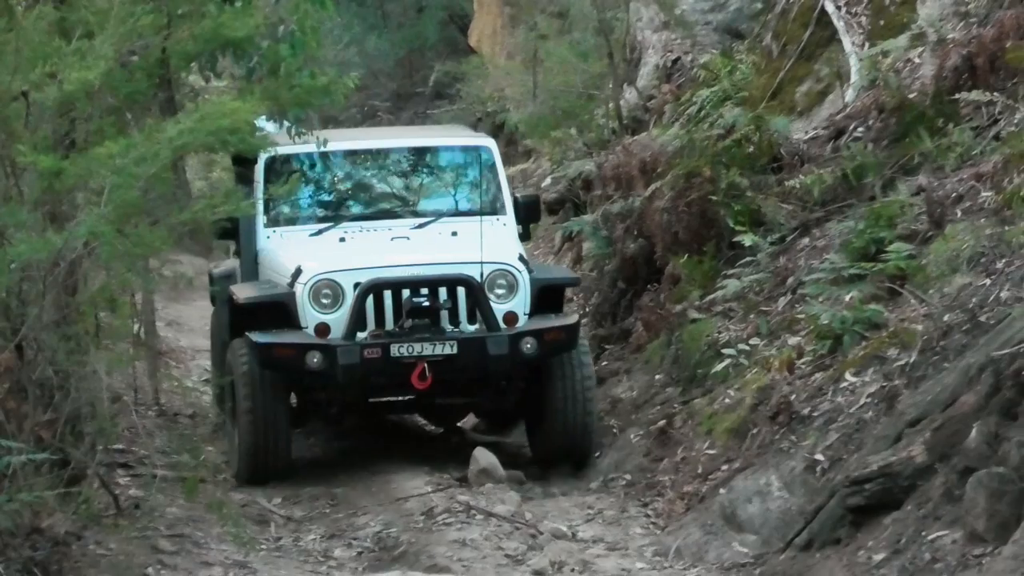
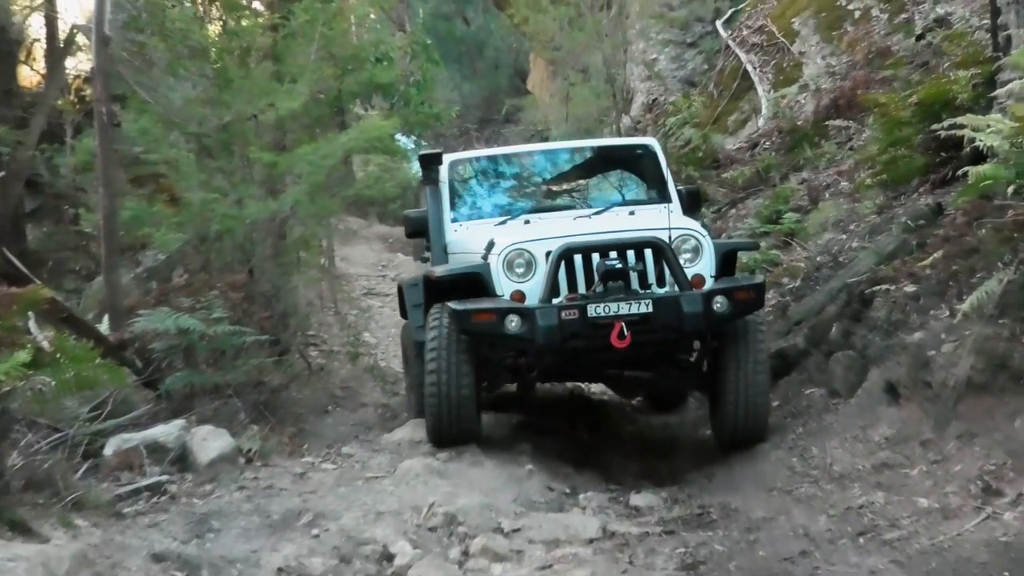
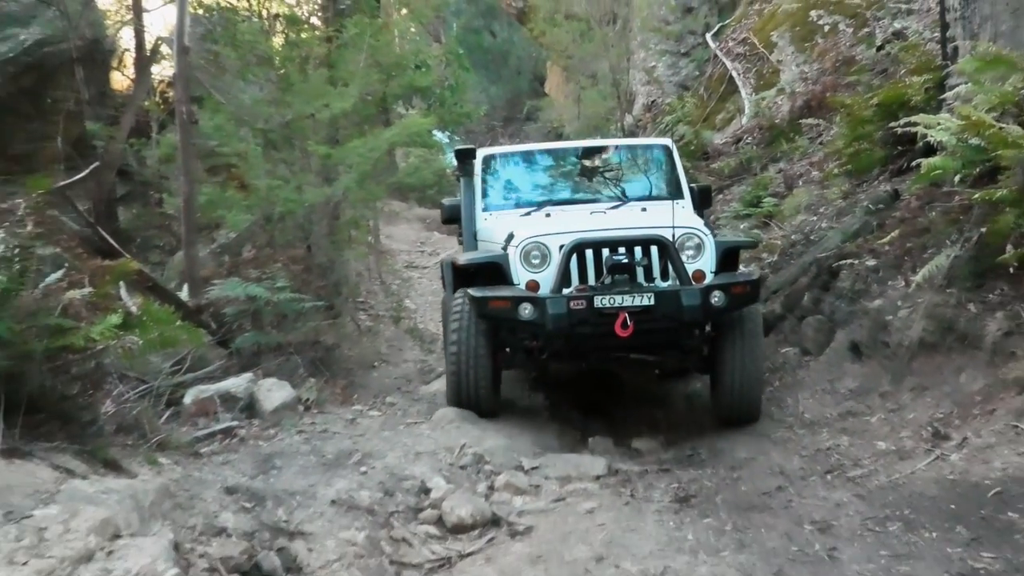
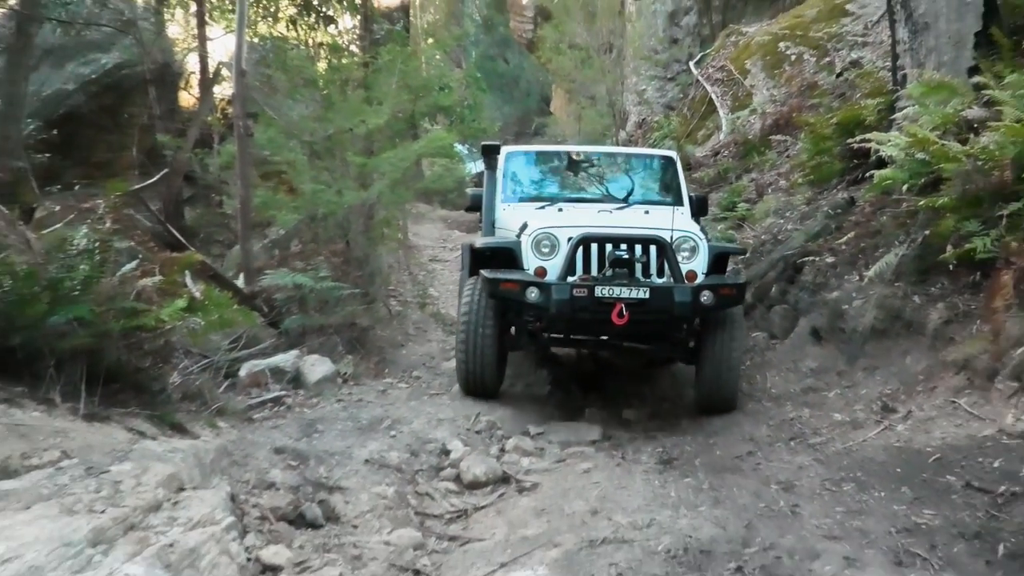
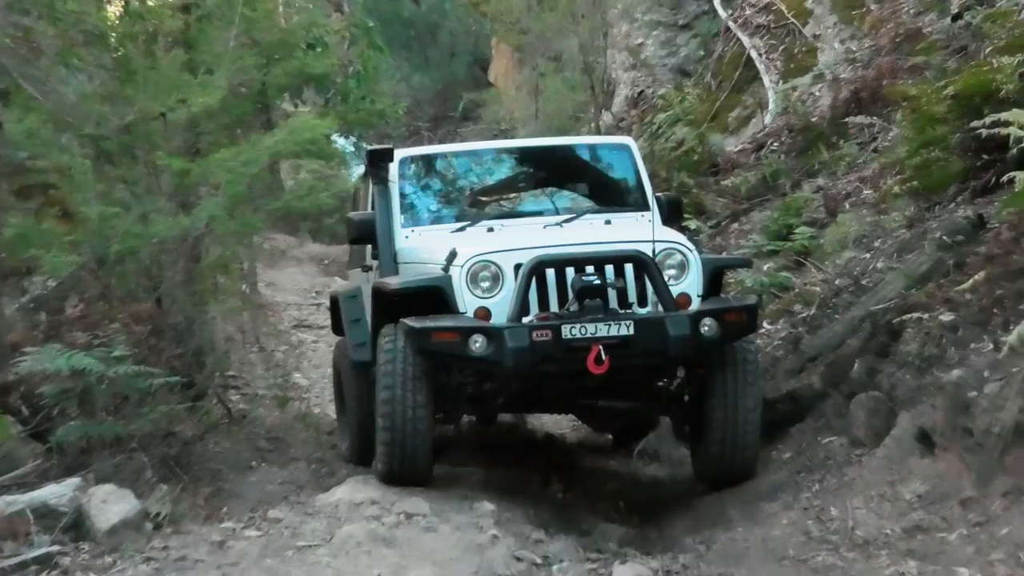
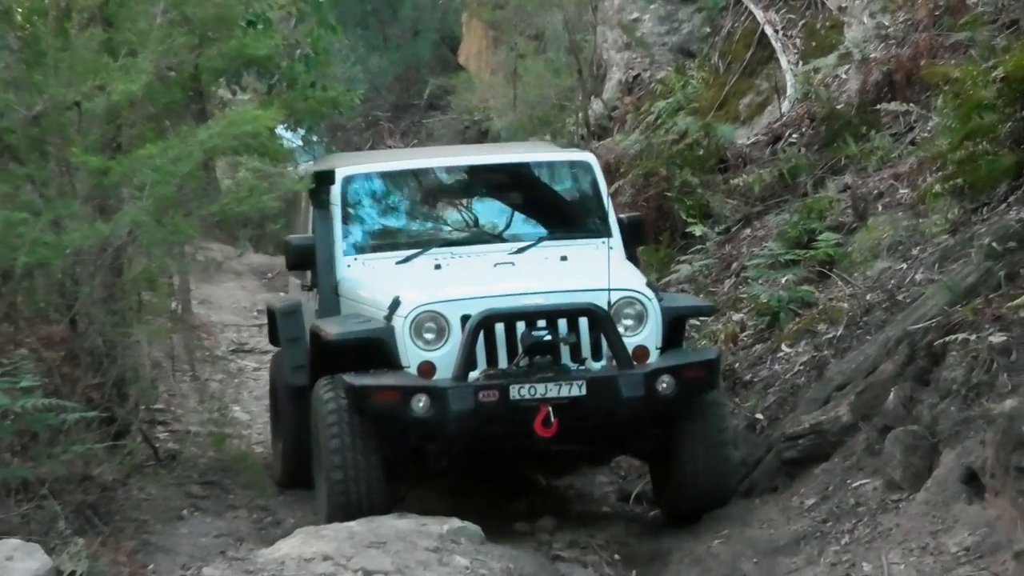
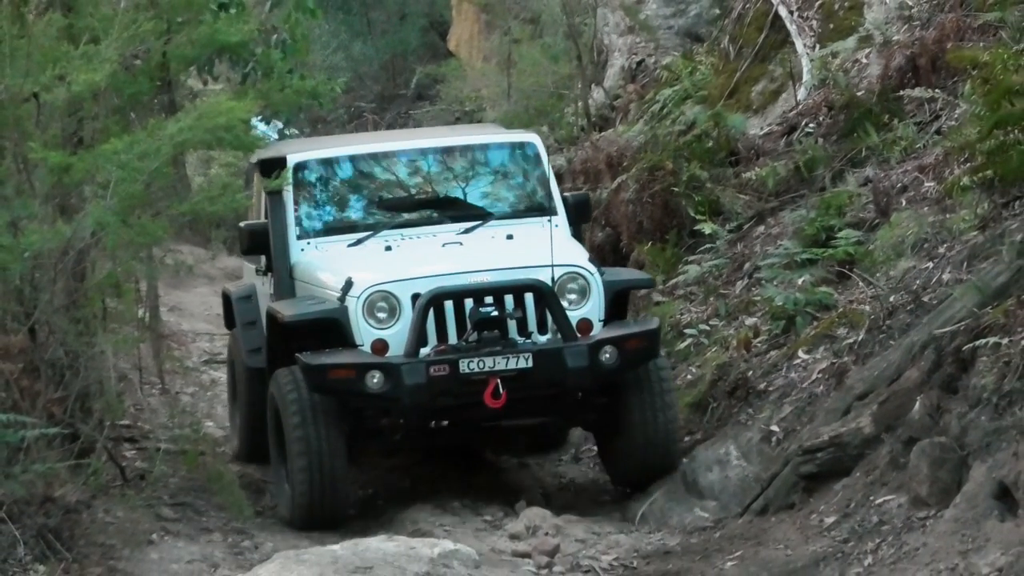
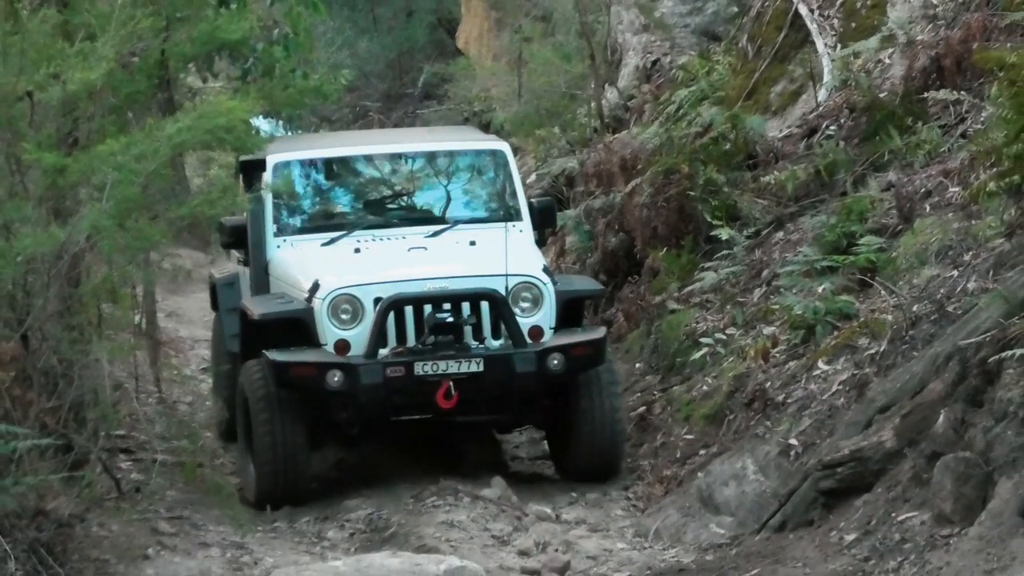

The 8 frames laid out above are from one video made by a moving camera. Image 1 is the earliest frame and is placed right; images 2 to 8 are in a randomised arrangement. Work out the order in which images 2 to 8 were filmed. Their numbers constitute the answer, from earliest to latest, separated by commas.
8, 7, 6, 5, 2, 3, 4
